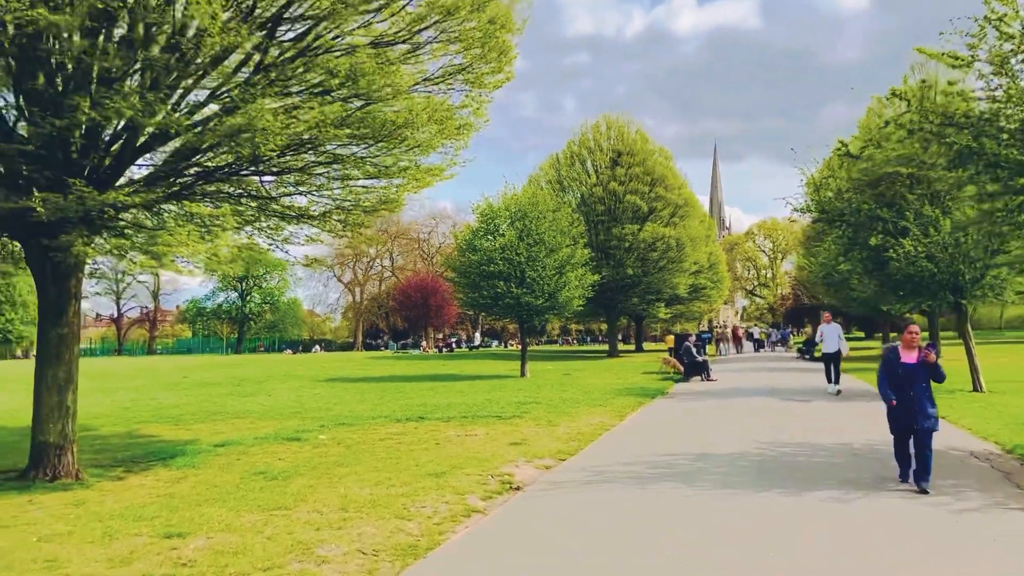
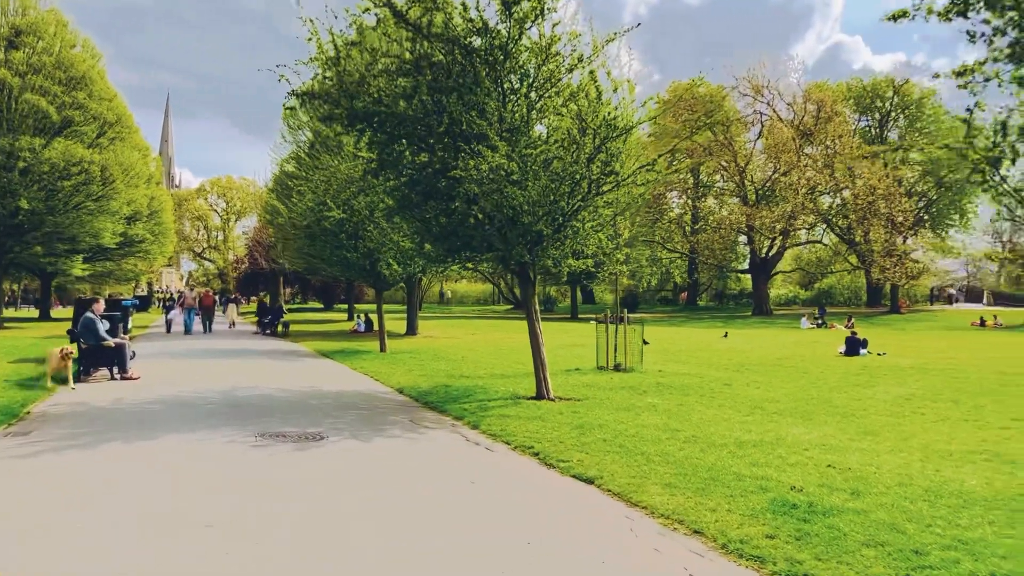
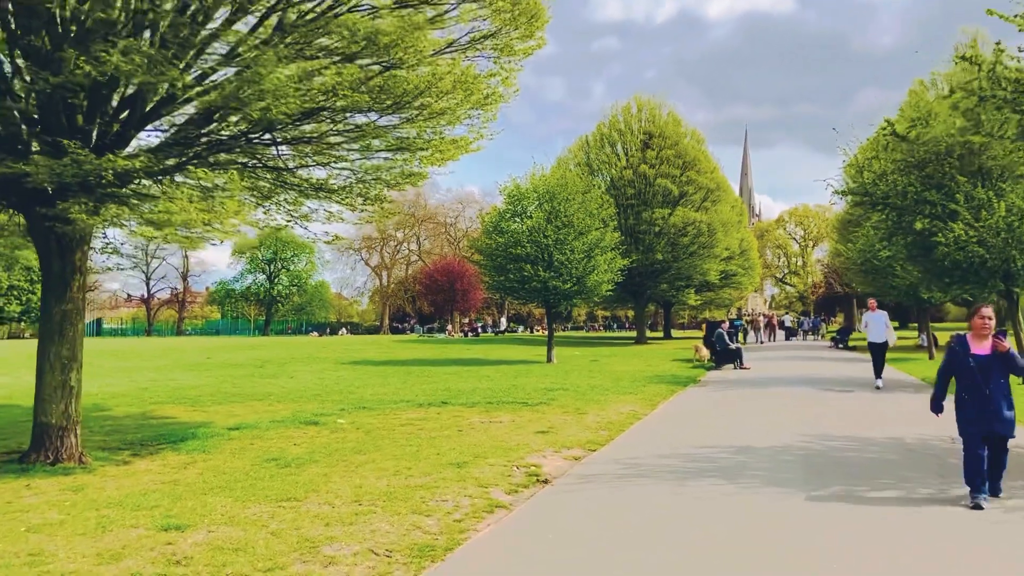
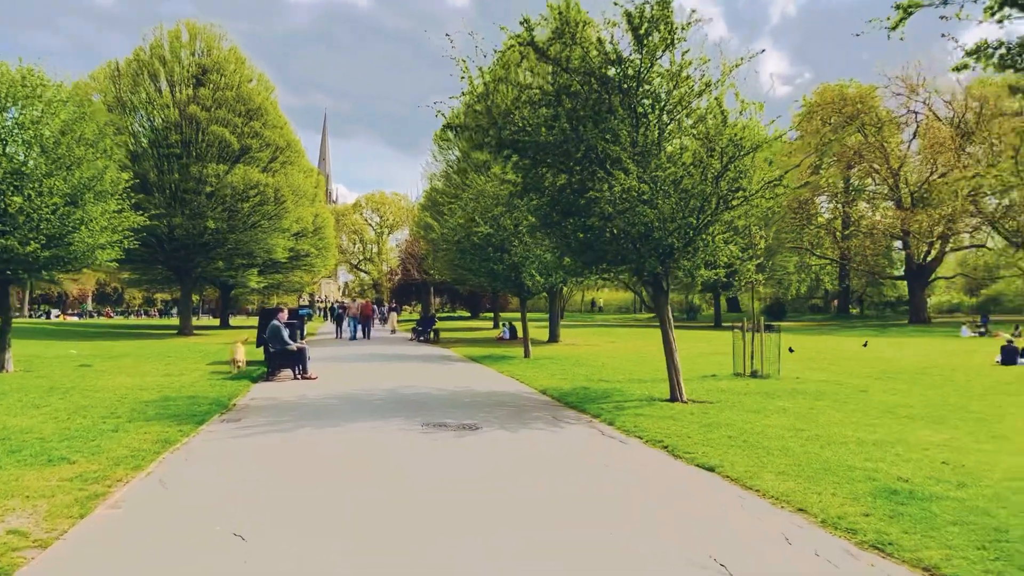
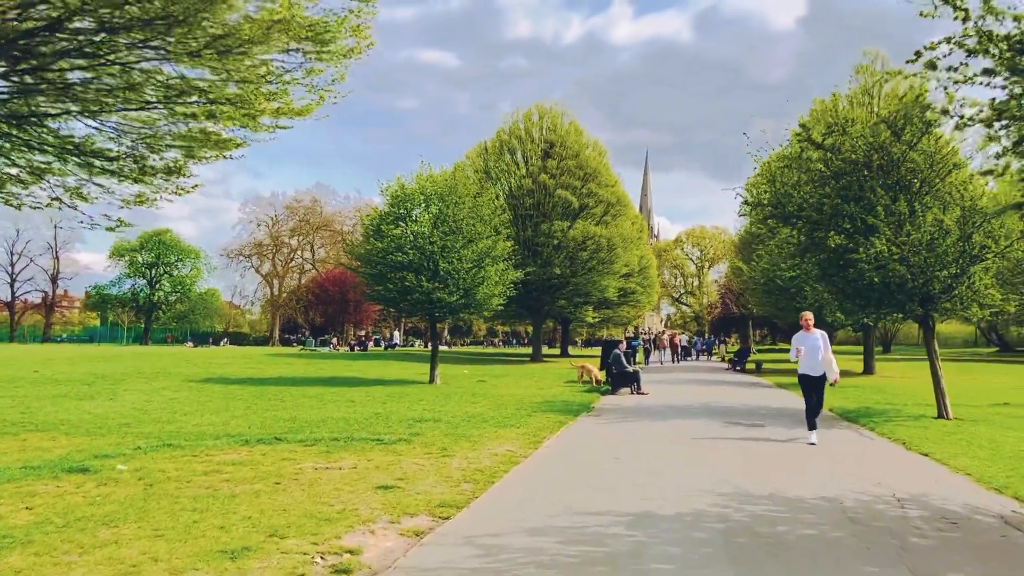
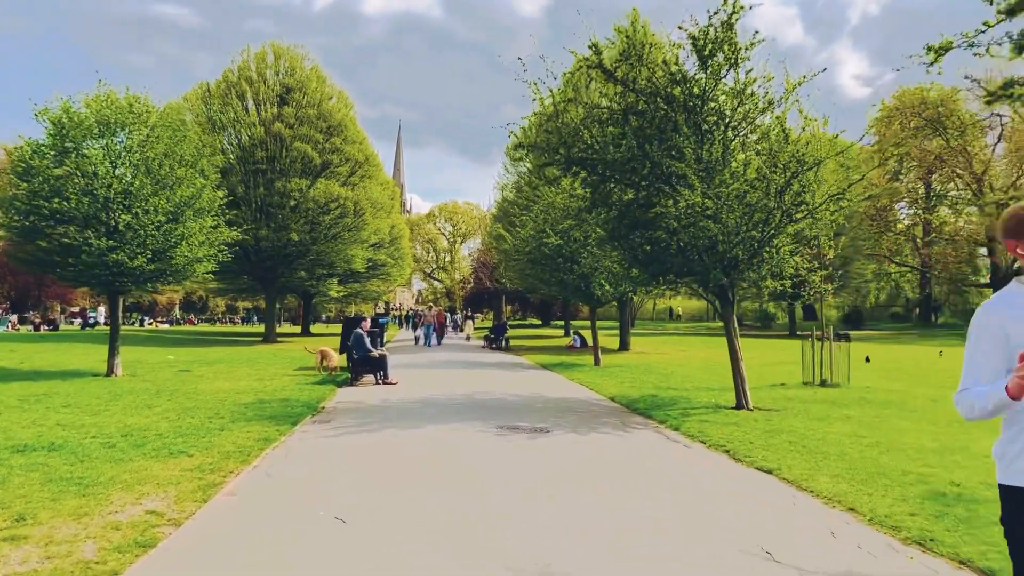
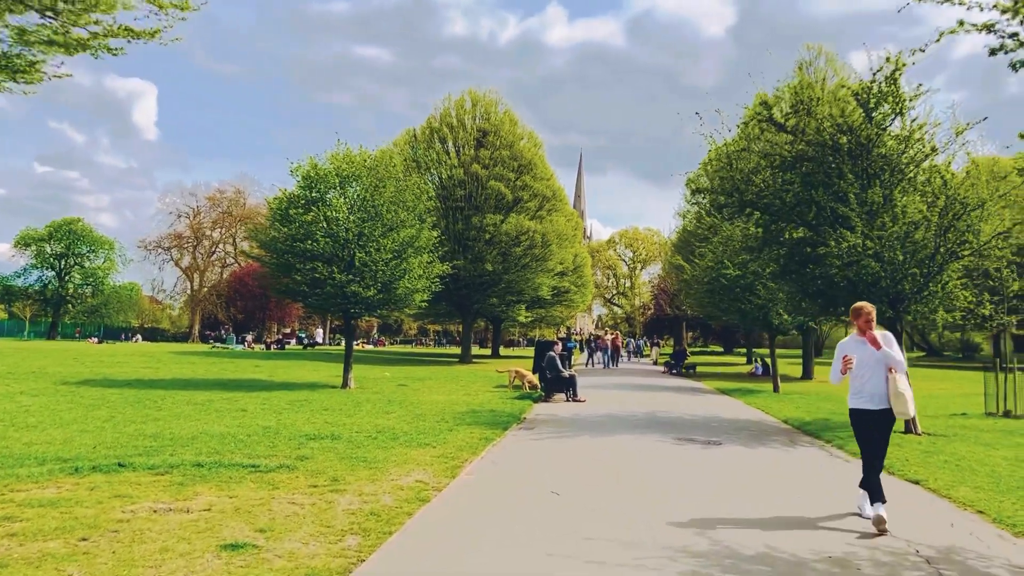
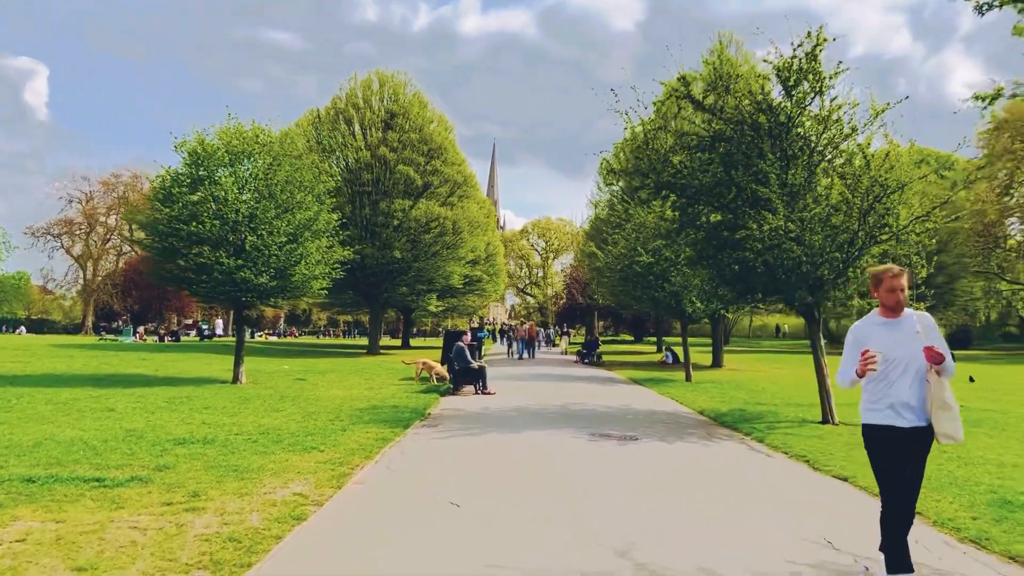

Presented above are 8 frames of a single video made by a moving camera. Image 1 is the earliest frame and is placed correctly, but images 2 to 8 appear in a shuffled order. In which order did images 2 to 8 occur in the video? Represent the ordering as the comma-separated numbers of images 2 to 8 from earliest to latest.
3, 5, 7, 8, 6, 4, 2
